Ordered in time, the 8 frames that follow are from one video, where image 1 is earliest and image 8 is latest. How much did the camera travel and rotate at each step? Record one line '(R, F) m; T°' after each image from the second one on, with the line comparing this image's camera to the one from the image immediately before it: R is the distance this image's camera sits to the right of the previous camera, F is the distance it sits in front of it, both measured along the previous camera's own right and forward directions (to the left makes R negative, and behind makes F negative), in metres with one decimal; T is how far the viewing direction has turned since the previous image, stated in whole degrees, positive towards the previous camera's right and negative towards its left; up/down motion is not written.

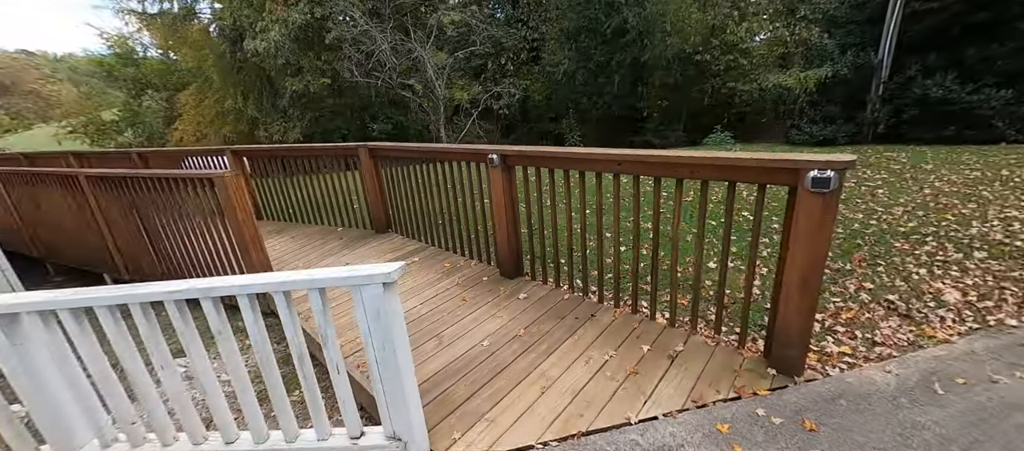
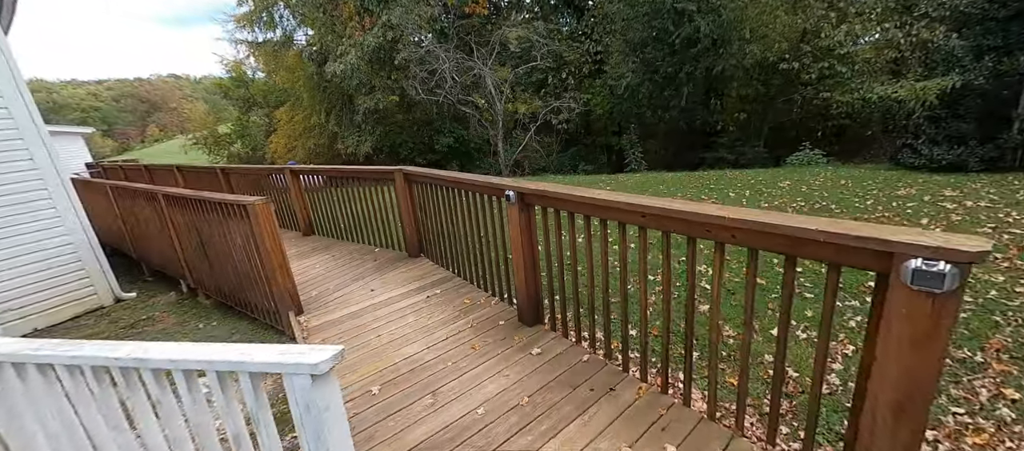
(+0.3, +0.3) m; -10°
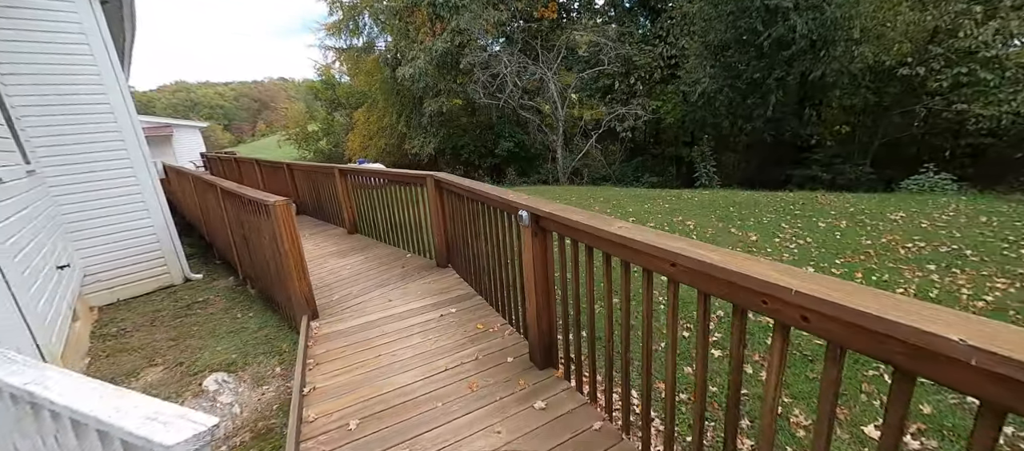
(+0.3, +0.4) m; -9°
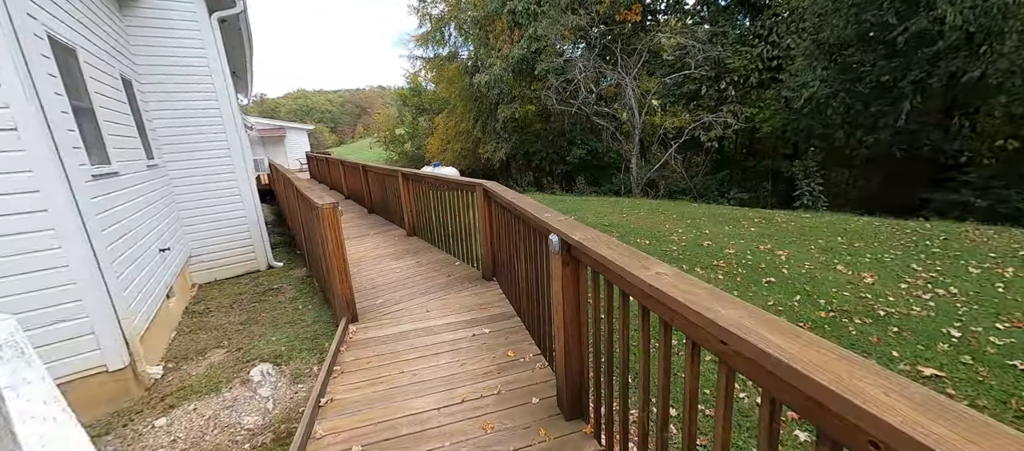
(+0.2, +0.3) m; -11°
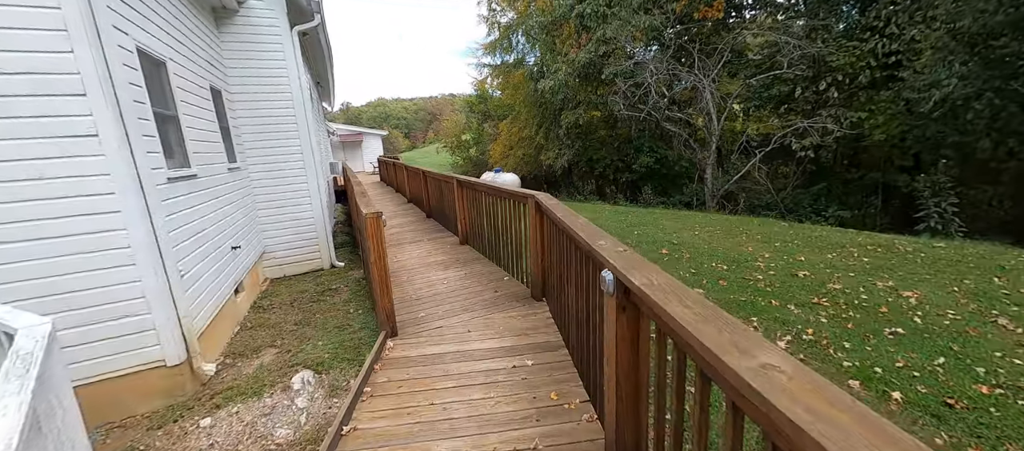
(+0.1, +0.3) m; -9°
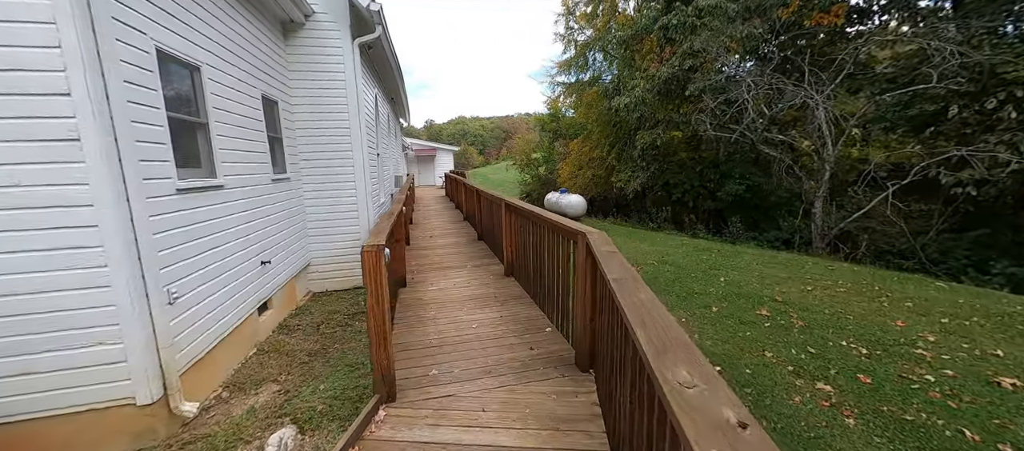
(+0.2, +0.8) m; -10°
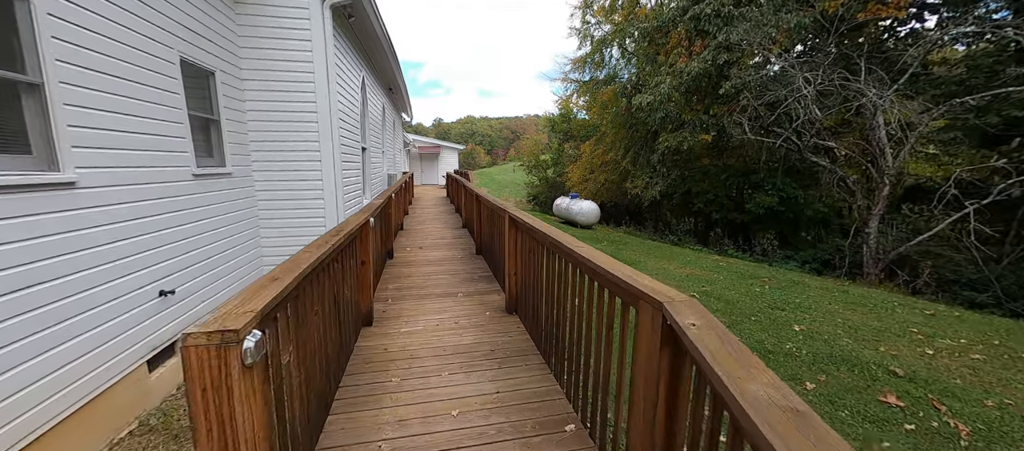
(0.0, +1.2) m; -1°
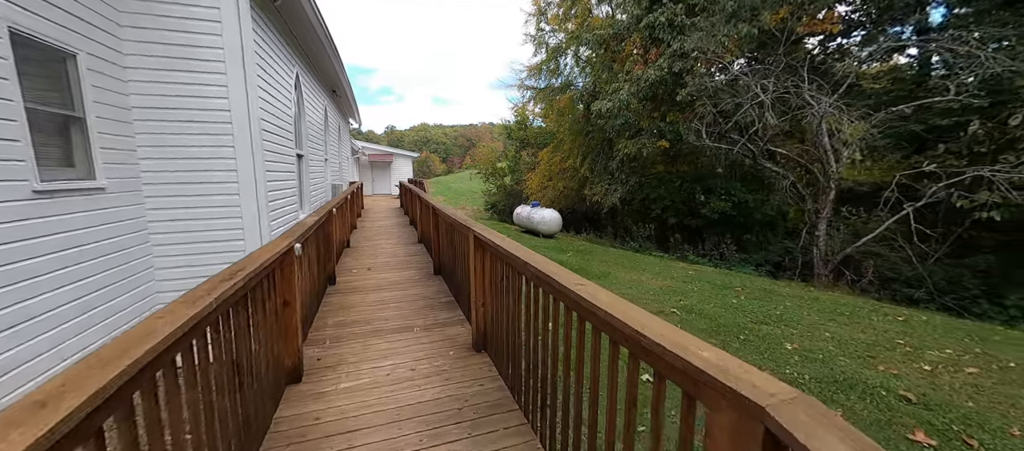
(-0.1, +0.6) m; +7°
